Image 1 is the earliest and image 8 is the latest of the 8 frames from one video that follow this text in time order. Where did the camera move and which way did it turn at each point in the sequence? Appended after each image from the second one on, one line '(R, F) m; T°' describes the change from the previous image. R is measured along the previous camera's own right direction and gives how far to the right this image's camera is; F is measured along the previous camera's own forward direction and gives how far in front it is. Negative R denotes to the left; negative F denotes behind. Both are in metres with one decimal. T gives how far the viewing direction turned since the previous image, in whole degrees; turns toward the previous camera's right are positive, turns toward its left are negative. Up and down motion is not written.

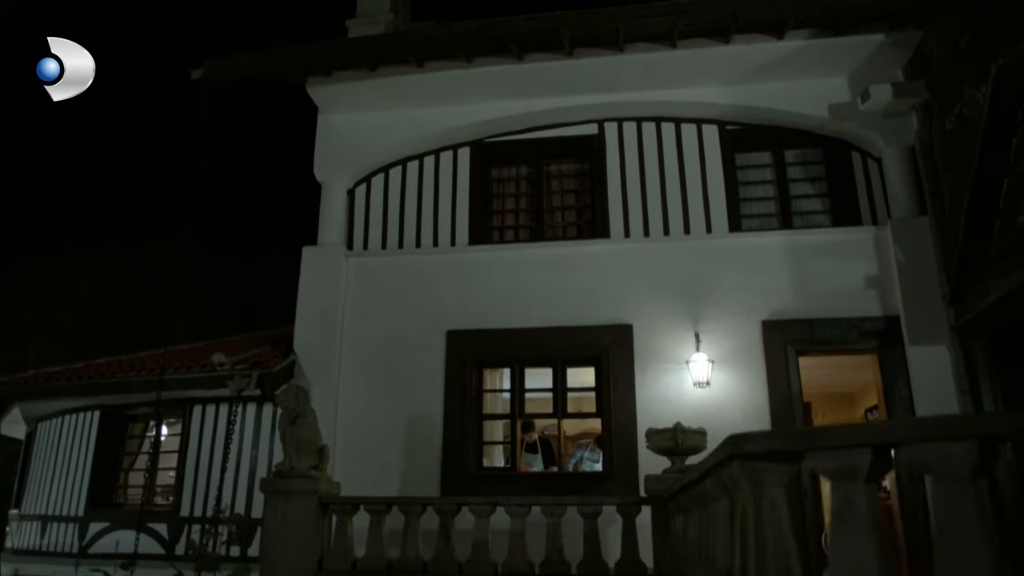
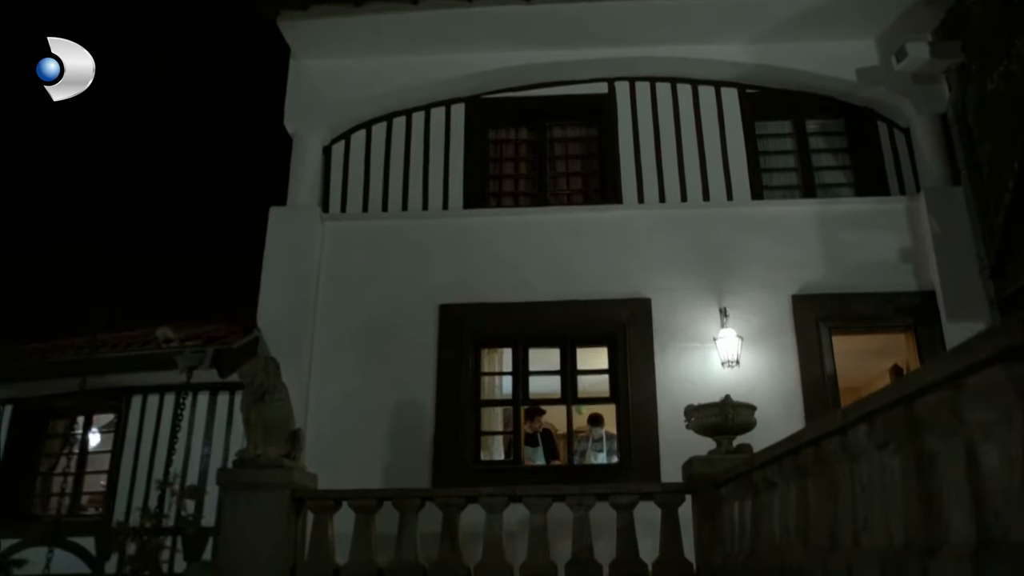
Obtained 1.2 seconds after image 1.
(-0.5, +0.9) m; +4°
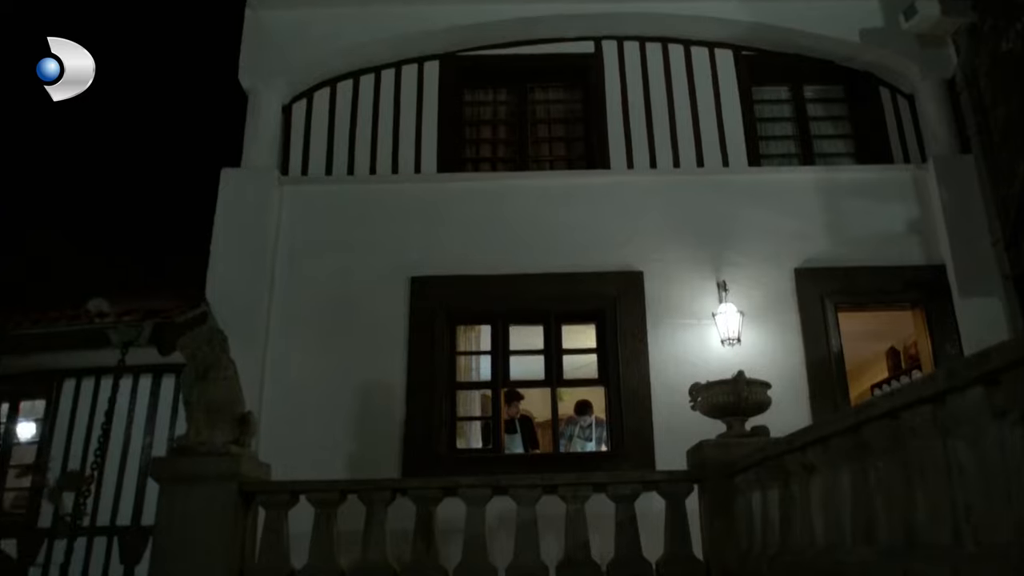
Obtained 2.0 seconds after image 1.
(-0.1, +0.6) m; +3°
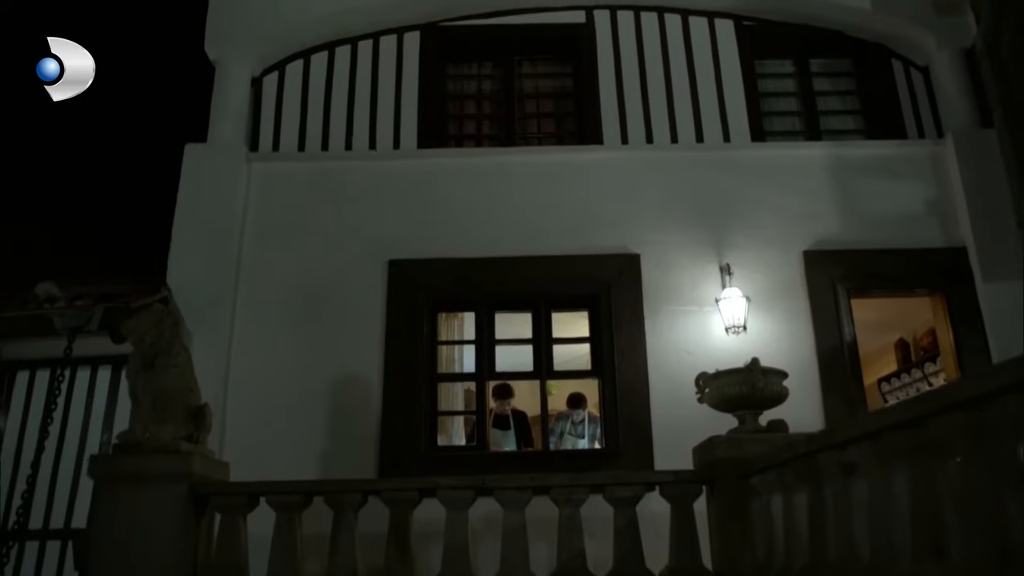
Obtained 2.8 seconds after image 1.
(0.0, +0.4) m; +1°
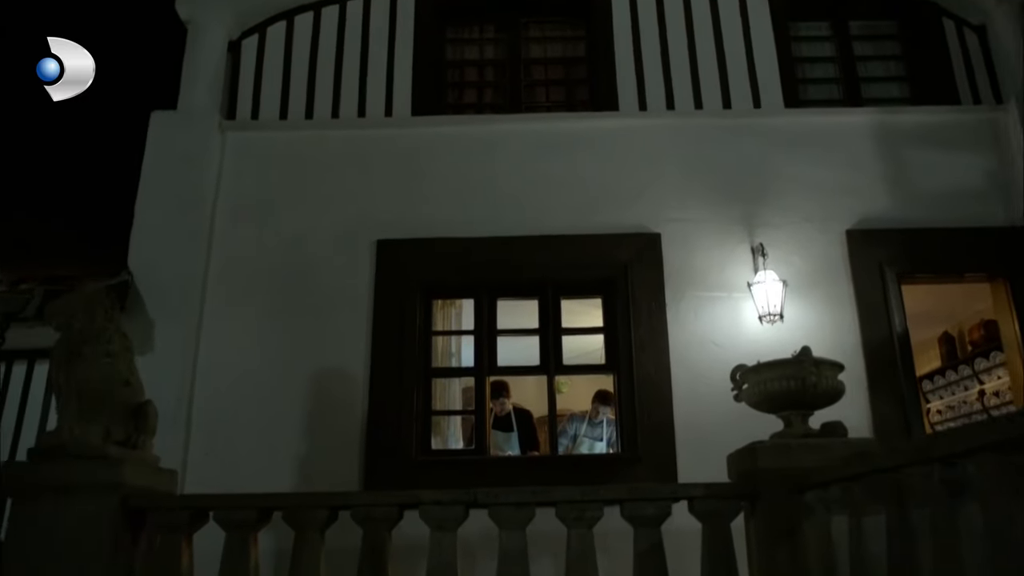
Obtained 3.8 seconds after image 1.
(+0.1, +0.6) m; -1°
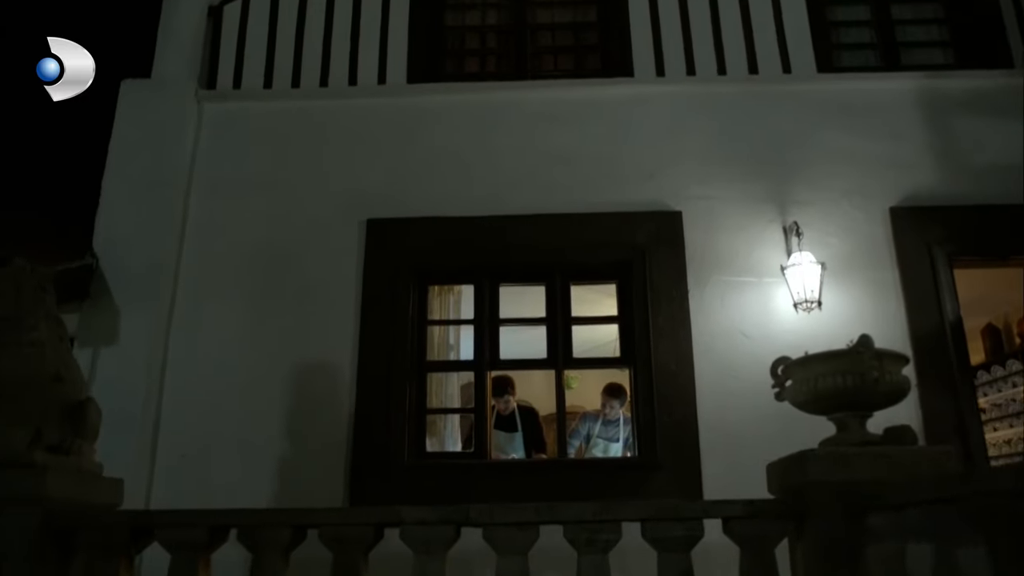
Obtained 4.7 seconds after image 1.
(0.0, +0.5) m; -1°
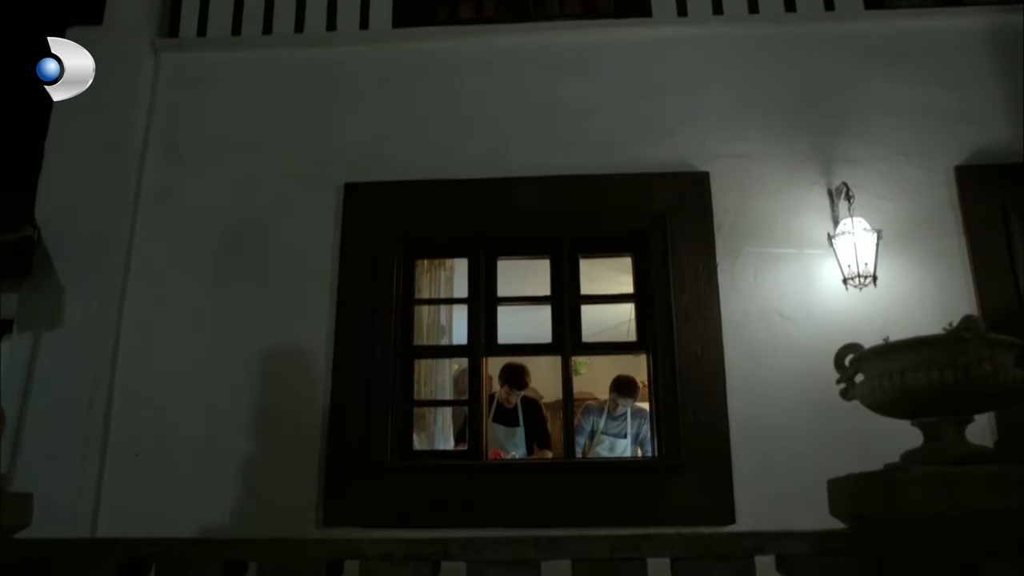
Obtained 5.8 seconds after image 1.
(0.0, +0.6) m; -1°
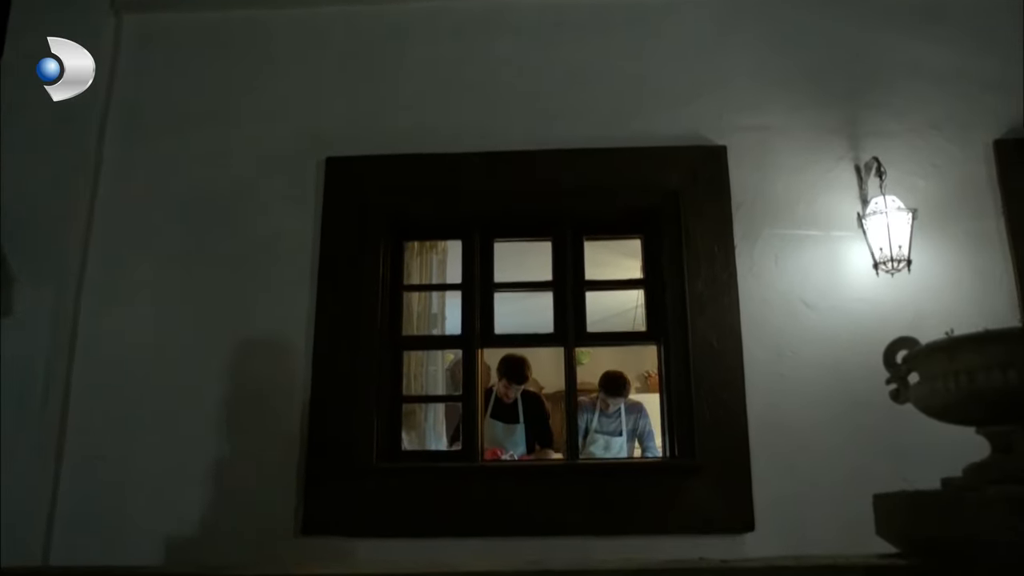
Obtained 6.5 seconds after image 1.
(0.0, +0.3) m; 0°
